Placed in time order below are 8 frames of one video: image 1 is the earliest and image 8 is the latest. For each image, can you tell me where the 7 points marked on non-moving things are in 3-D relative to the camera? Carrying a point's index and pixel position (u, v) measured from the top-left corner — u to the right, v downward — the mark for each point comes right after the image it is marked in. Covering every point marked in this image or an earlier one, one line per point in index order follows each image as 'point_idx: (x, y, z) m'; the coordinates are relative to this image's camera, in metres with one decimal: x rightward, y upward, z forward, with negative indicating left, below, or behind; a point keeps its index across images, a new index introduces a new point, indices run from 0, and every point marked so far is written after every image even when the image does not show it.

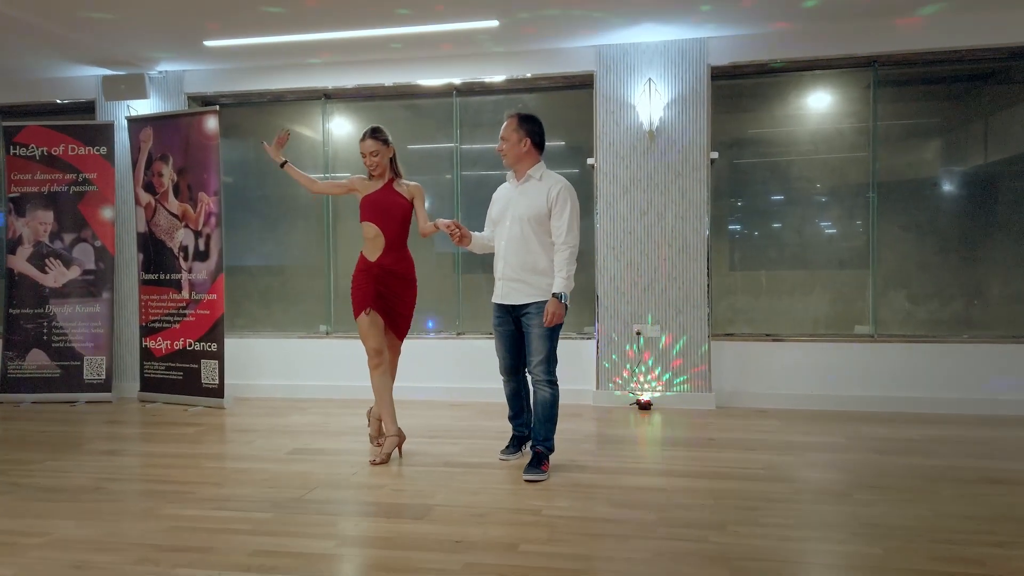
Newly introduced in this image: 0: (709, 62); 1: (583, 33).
0: (+1.4, +1.6, +4.7) m
1: (+0.5, +1.8, +4.7) m
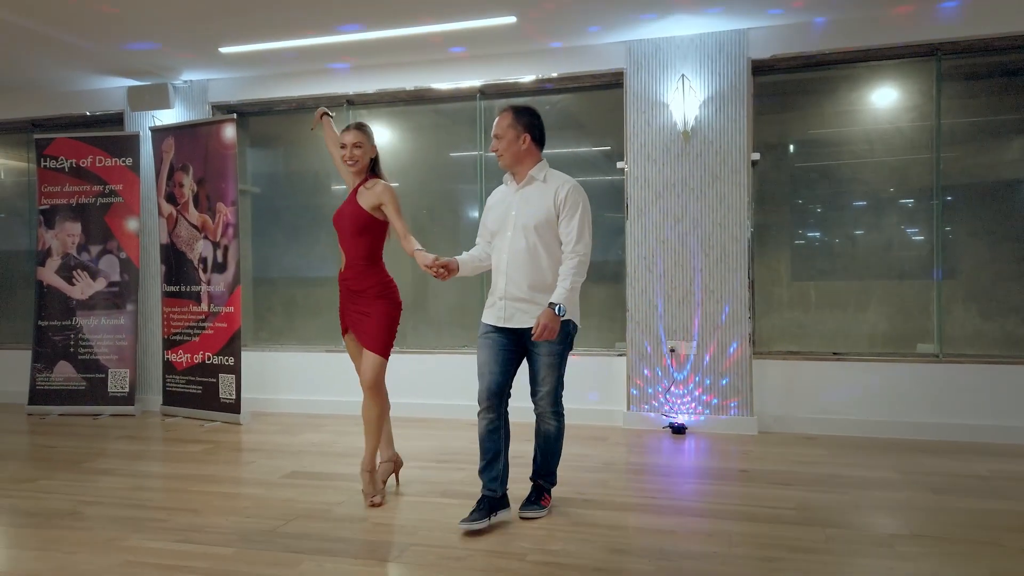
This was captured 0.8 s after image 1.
0: (+1.5, +1.5, +4.3) m
1: (+0.7, +1.7, +4.4) m
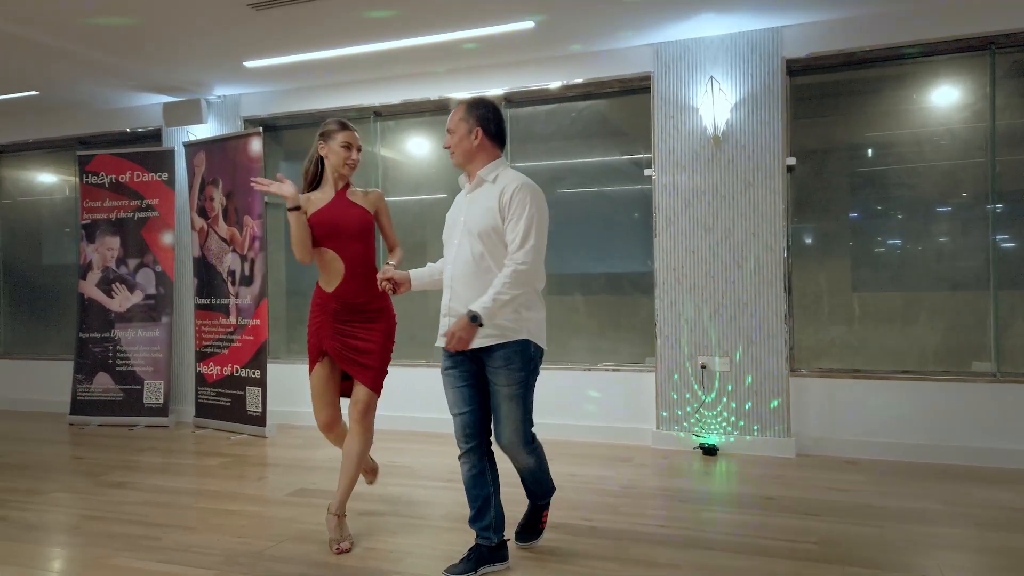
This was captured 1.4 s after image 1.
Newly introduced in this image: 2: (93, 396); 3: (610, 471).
0: (+1.6, +1.4, +4.1) m
1: (+0.8, +1.6, +4.3) m
2: (-3.7, -1.0, +6.0) m
3: (+0.5, -1.0, +3.7) m
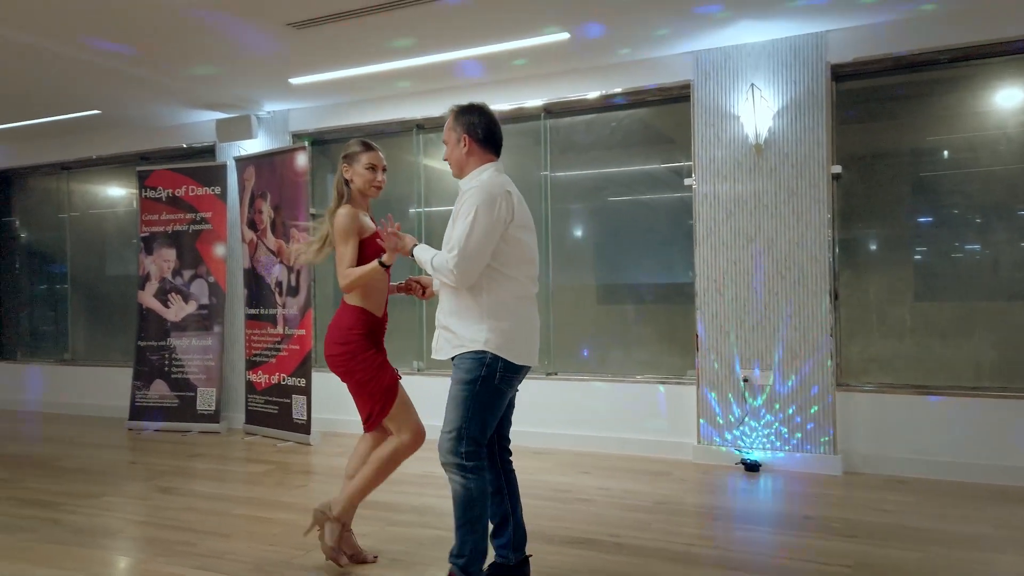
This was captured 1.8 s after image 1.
0: (+1.9, +1.3, +4.0) m
1: (+1.0, +1.6, +4.2) m
2: (-3.4, -1.1, +6.3) m
3: (+0.7, -1.1, +3.7) m
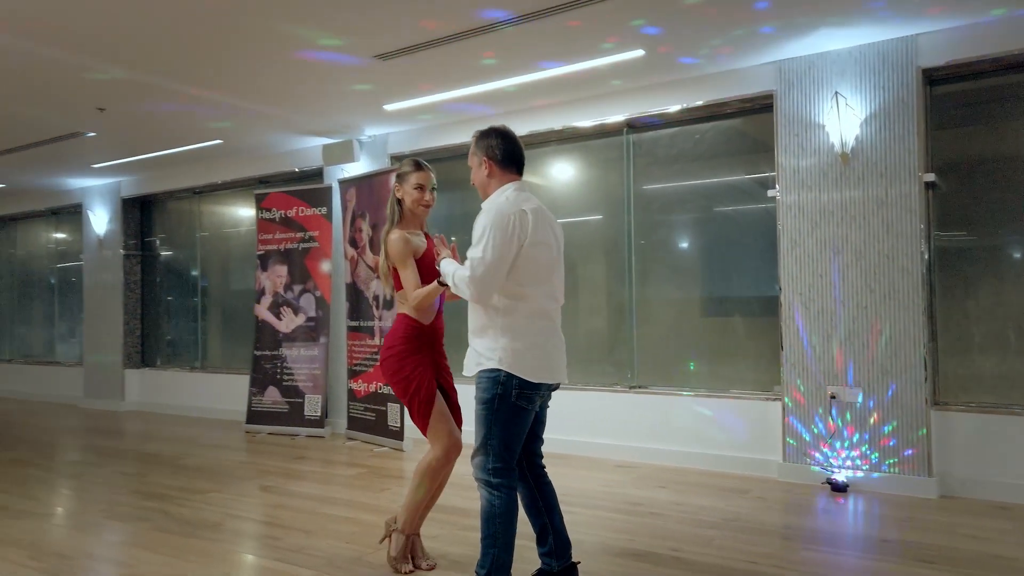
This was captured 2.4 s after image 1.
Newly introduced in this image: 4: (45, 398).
0: (+2.3, +1.3, +3.8) m
1: (+1.5, +1.5, +4.2) m
2: (-2.5, -1.2, +6.8) m
3: (+1.1, -1.2, +3.6) m
4: (-6.8, -1.6, +9.8) m
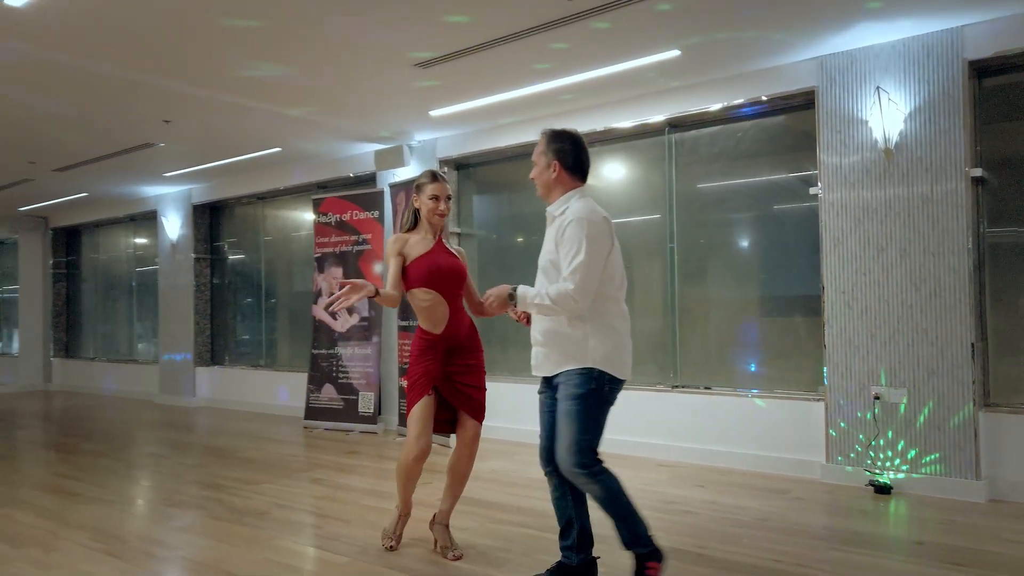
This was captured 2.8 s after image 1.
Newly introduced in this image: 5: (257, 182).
0: (+2.5, +1.3, +3.7) m
1: (+1.7, +1.5, +4.1) m
2: (-2.0, -1.2, +7.1) m
3: (+1.3, -1.2, +3.6) m
4: (-6.0, -1.6, +10.5) m
5: (-3.2, +1.3, +8.6) m
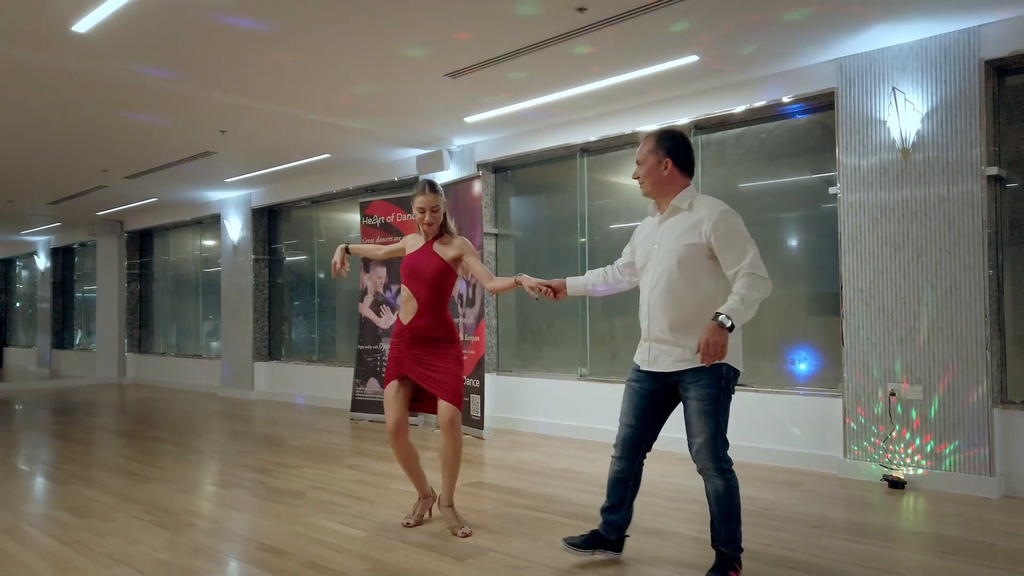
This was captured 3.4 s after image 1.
0: (+2.6, +1.3, +3.7) m
1: (+1.9, +1.5, +4.2) m
2: (-1.6, -1.2, +7.5) m
3: (+1.4, -1.2, +3.8) m
4: (-5.3, -1.6, +11.2) m
5: (-2.7, +1.4, +9.0) m
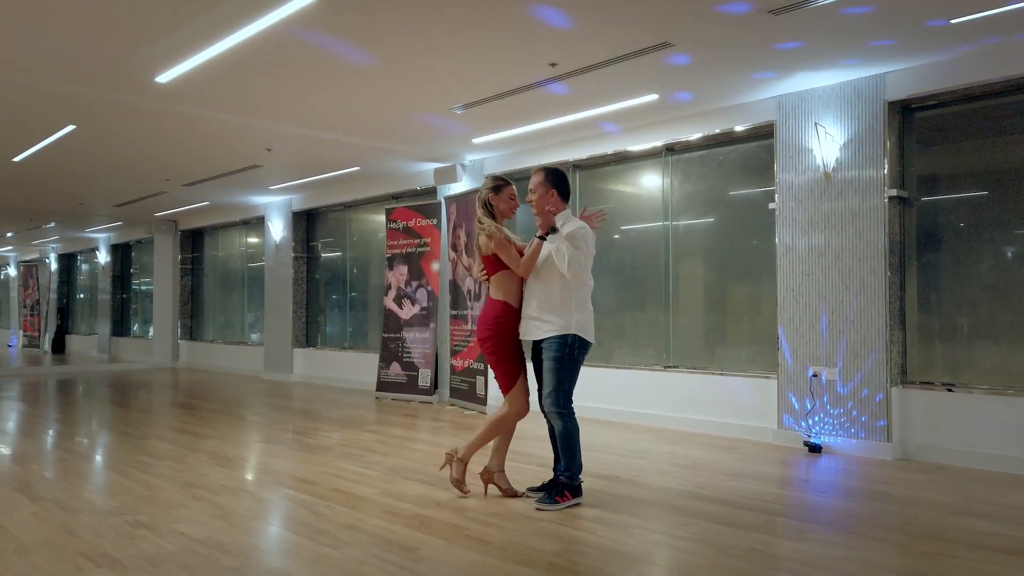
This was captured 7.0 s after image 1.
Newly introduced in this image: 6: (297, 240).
0: (+2.5, +1.3, +4.5) m
1: (+1.8, +1.5, +5.0) m
2: (-1.5, -1.1, +8.5) m
3: (+1.3, -1.1, +4.6) m
4: (-5.0, -1.5, +12.4) m
5: (-2.5, +1.4, +10.1) m
6: (-3.5, +0.8, +11.0) m
